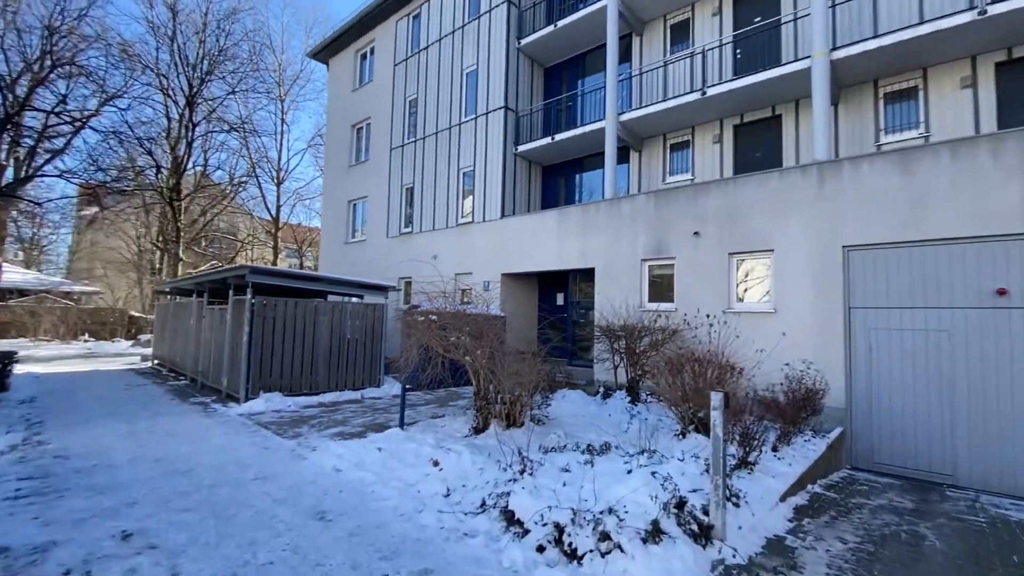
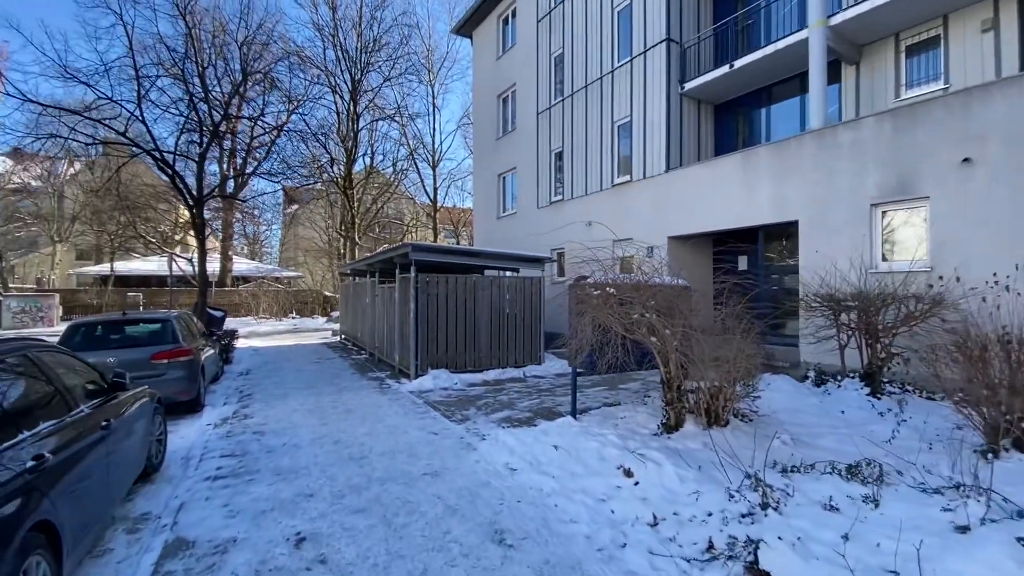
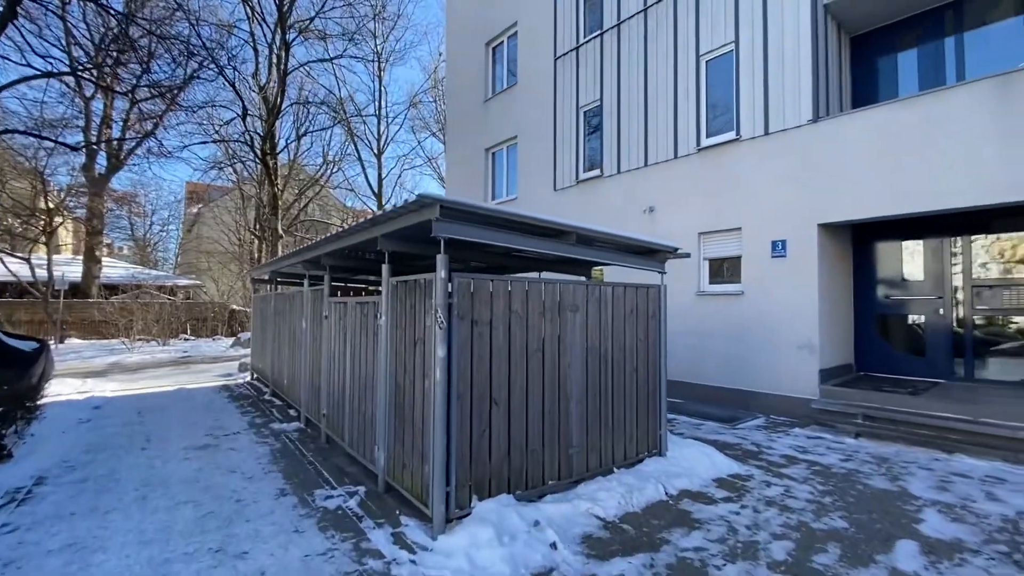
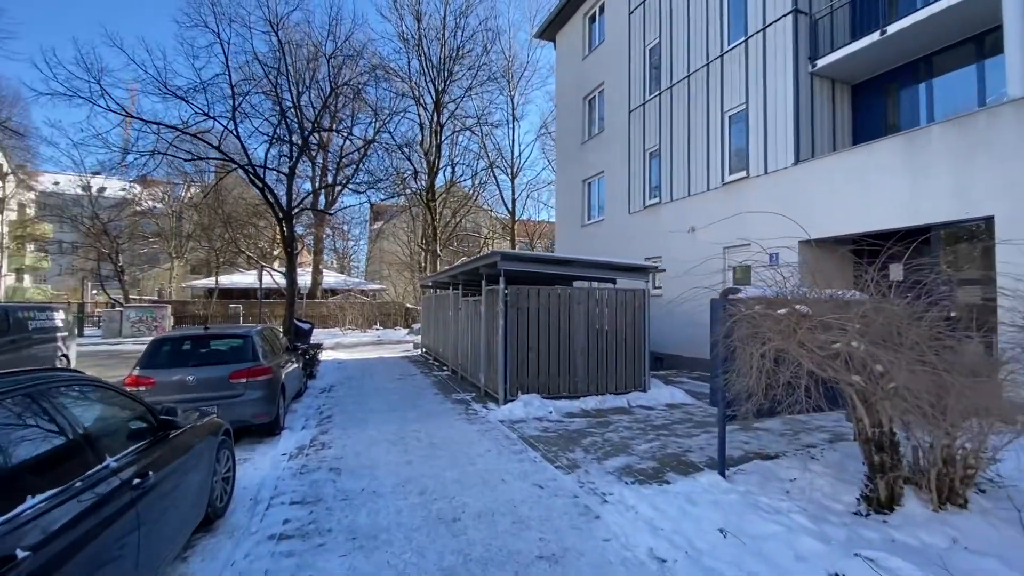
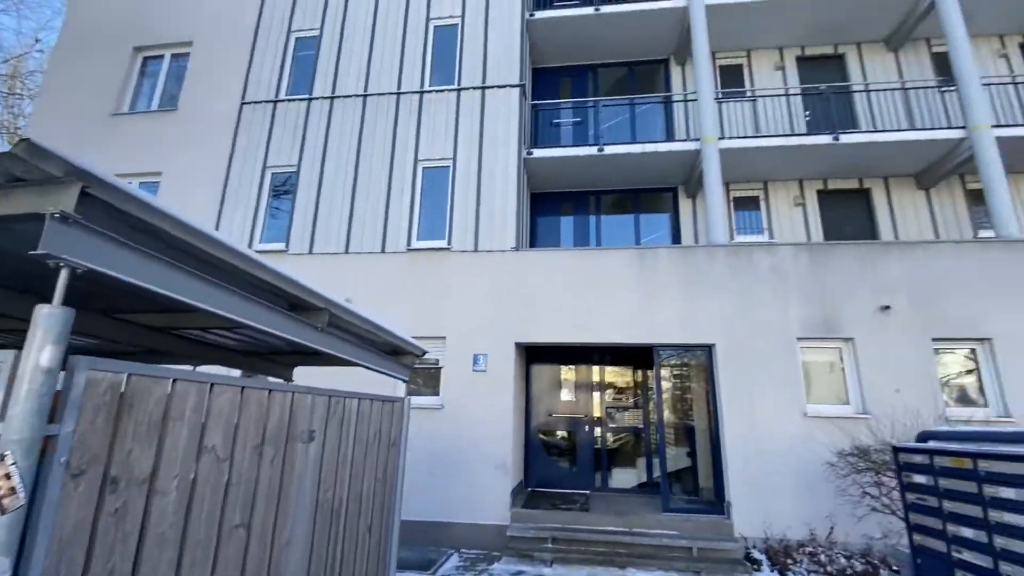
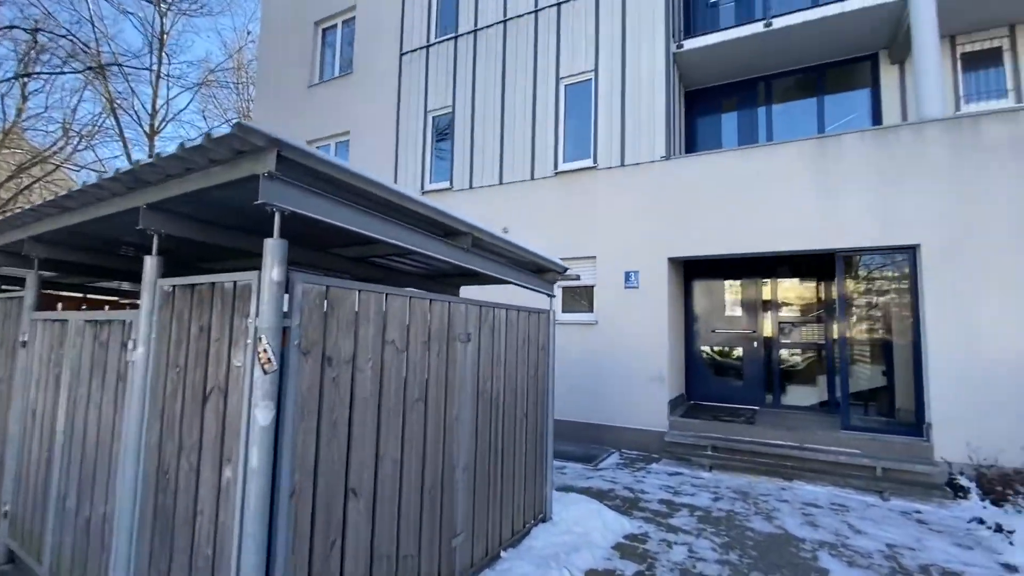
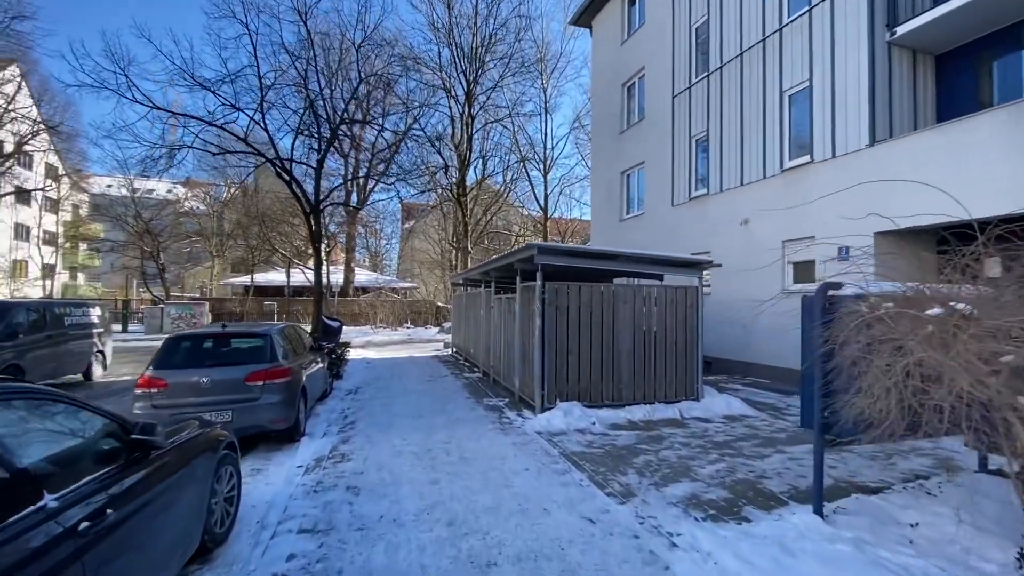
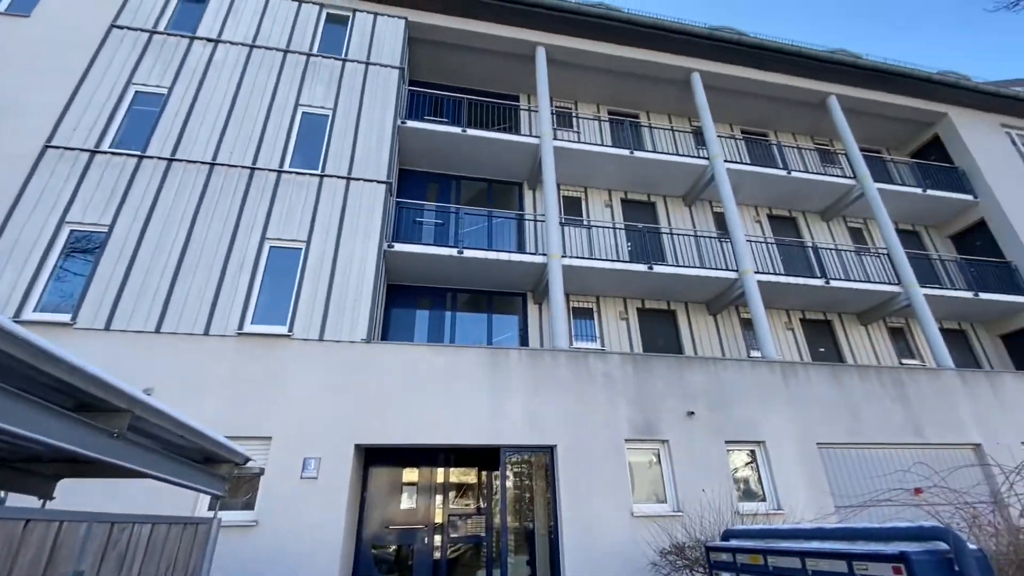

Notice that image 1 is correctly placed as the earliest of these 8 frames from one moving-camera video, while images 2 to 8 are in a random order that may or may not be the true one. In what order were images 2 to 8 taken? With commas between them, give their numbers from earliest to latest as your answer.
2, 4, 7, 3, 6, 5, 8
